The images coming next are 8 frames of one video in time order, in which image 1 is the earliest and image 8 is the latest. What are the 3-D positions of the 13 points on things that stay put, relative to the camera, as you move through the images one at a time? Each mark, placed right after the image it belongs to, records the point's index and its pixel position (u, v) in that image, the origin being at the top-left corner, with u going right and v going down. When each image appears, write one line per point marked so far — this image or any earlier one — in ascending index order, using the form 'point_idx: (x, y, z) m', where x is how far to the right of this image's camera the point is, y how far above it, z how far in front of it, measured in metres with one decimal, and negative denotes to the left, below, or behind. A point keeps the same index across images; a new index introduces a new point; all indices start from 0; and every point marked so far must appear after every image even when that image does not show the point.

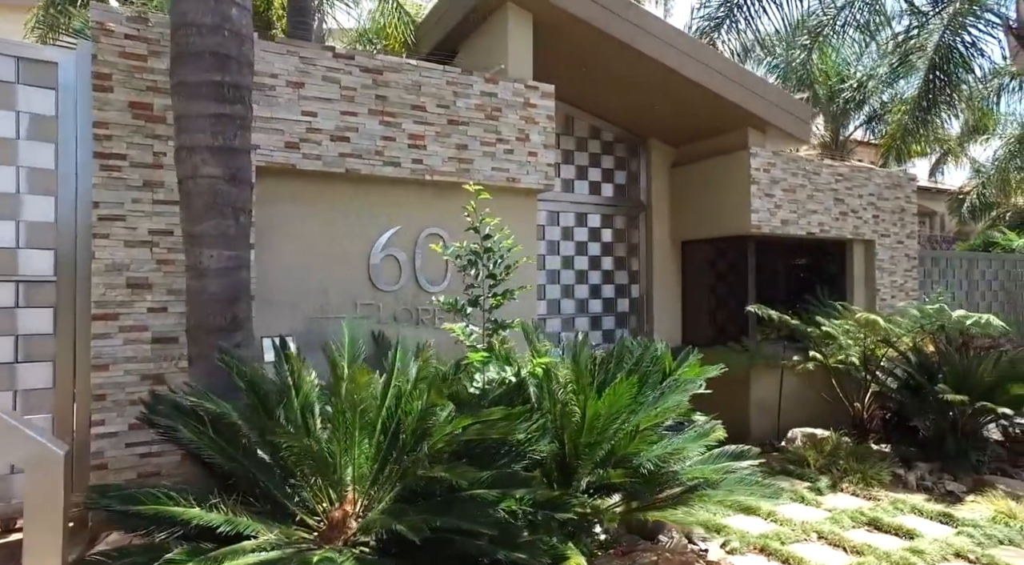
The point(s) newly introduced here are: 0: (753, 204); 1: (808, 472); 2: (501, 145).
0: (+3.0, +1.0, +8.1) m
1: (+3.1, -2.0, +6.7) m
2: (-0.1, +1.3, +6.3) m
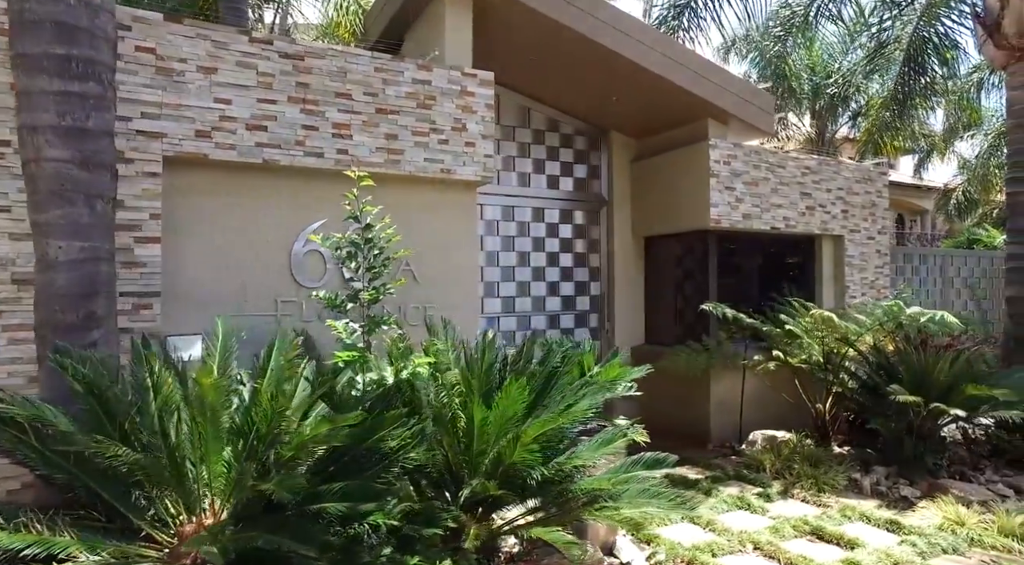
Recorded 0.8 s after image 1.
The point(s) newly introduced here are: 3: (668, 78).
0: (+2.4, +1.0, +7.9) m
1: (+2.5, -1.9, +6.4) m
2: (-0.7, +1.4, +6.1) m
3: (+1.8, +2.4, +7.7) m
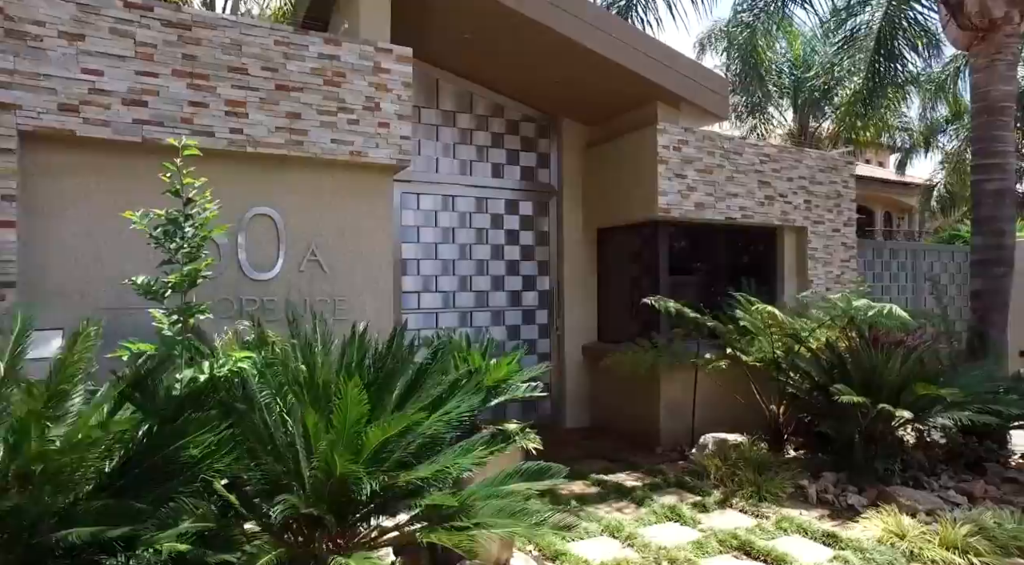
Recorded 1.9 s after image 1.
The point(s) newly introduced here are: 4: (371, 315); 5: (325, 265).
0: (+1.7, +1.1, +7.4) m
1: (+1.7, -1.9, +6.0) m
2: (-1.4, +1.4, +5.6) m
3: (+1.1, +2.5, +7.2) m
4: (-1.3, -0.3, +5.9) m
5: (-1.6, +0.2, +5.7) m
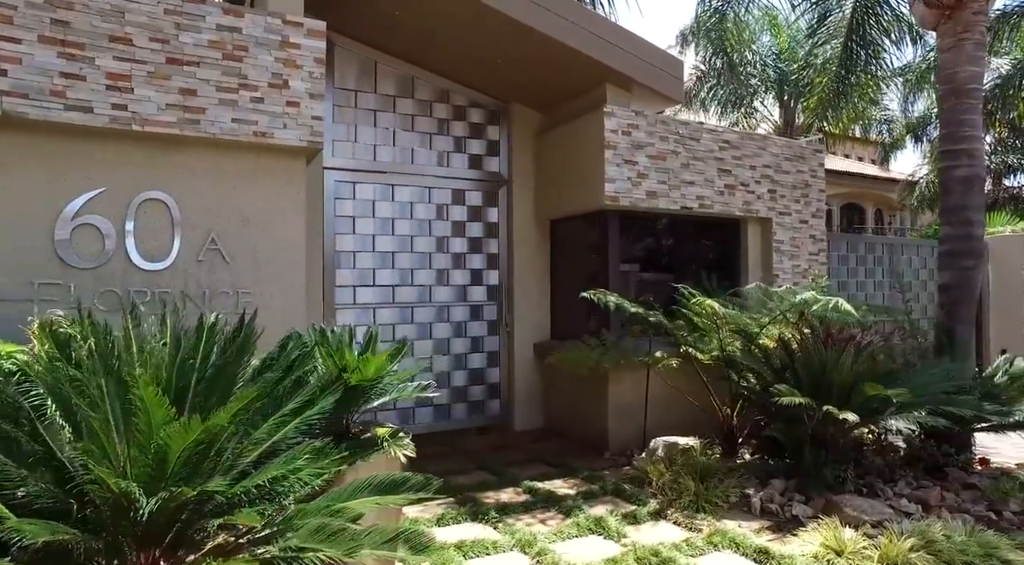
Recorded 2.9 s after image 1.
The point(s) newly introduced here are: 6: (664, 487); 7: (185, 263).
0: (+1.0, +1.2, +7.0) m
1: (+1.1, -1.8, +5.5) m
2: (-2.1, +1.5, +5.1) m
3: (+0.4, +2.5, +6.8) m
4: (-1.9, -0.2, +5.4) m
5: (-2.3, +0.2, +5.2) m
6: (+1.3, -1.7, +5.5) m
7: (-2.5, +0.2, +5.1) m
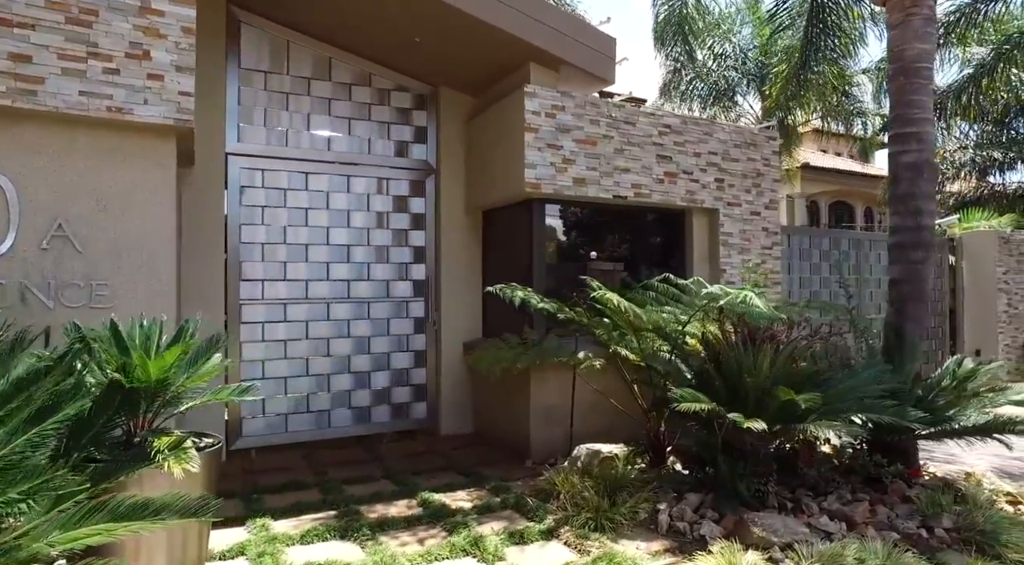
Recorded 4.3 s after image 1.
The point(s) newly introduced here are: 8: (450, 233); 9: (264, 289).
0: (+0.2, +1.2, +6.4) m
1: (+0.2, -1.7, +5.0) m
2: (-2.9, +1.6, +4.6) m
3: (-0.4, +2.6, +6.3) m
4: (-2.8, -0.2, +4.9) m
5: (-3.1, +0.3, +4.7) m
6: (+0.4, -1.7, +5.0) m
7: (-3.4, +0.2, +4.6) m
8: (-0.7, +0.6, +7.8) m
9: (-2.6, -0.1, +7.0) m
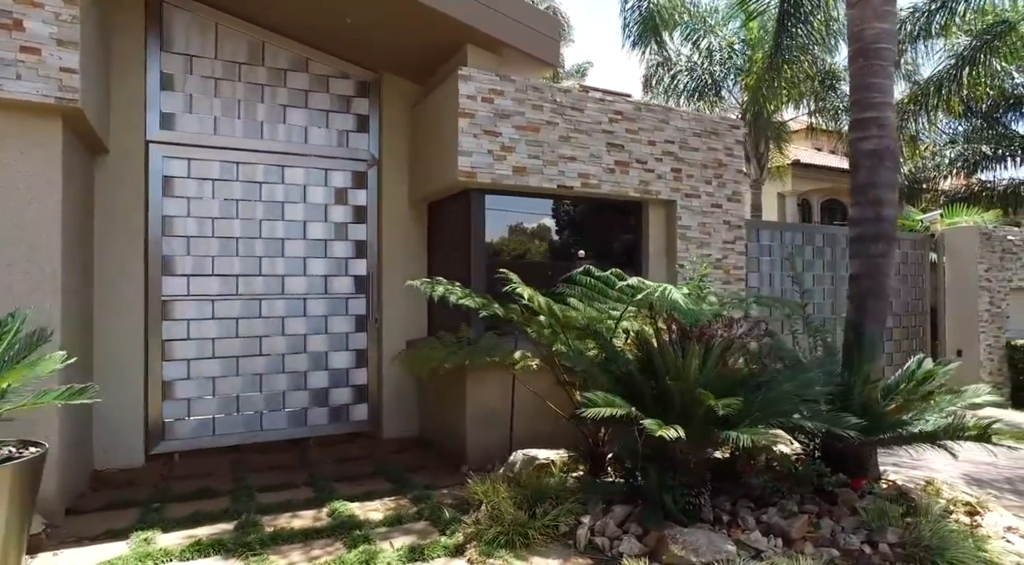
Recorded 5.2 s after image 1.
0: (-0.4, +1.3, +6.1) m
1: (-0.4, -1.7, +4.6) m
2: (-3.6, +1.6, +4.3) m
3: (-1.0, +2.6, +5.9) m
4: (-3.4, -0.1, +4.5) m
5: (-3.8, +0.3, +4.3) m
6: (-0.2, -1.6, +4.6) m
7: (-4.0, +0.3, +4.2) m
8: (-1.3, +0.6, +7.4) m
9: (-3.3, 0.0, +6.6) m
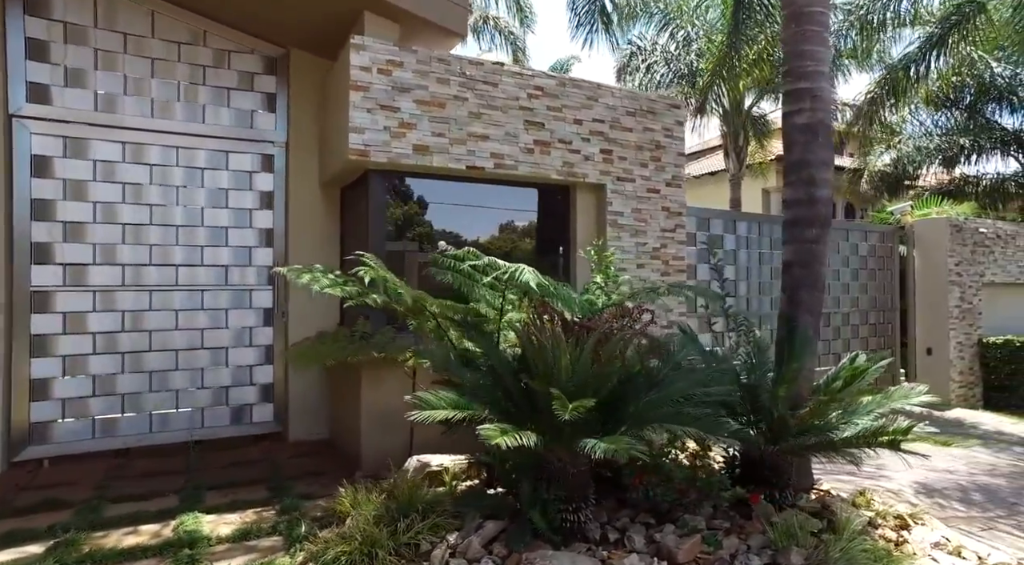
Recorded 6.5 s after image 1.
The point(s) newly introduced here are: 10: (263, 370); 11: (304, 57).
0: (-1.3, +1.4, +5.5) m
1: (-1.3, -1.6, +4.1) m
2: (-4.4, +1.7, +3.7) m
3: (-1.9, +2.7, +5.4) m
4: (-4.3, 0.0, +4.0) m
5: (-4.6, +0.4, +3.8) m
6: (-1.1, -1.5, +4.0) m
7: (-4.9, +0.4, +3.6) m
8: (-2.2, +0.7, +6.9) m
9: (-4.1, +0.1, +6.1) m
10: (-2.6, -0.9, +6.9) m
11: (-2.2, +2.4, +7.0) m
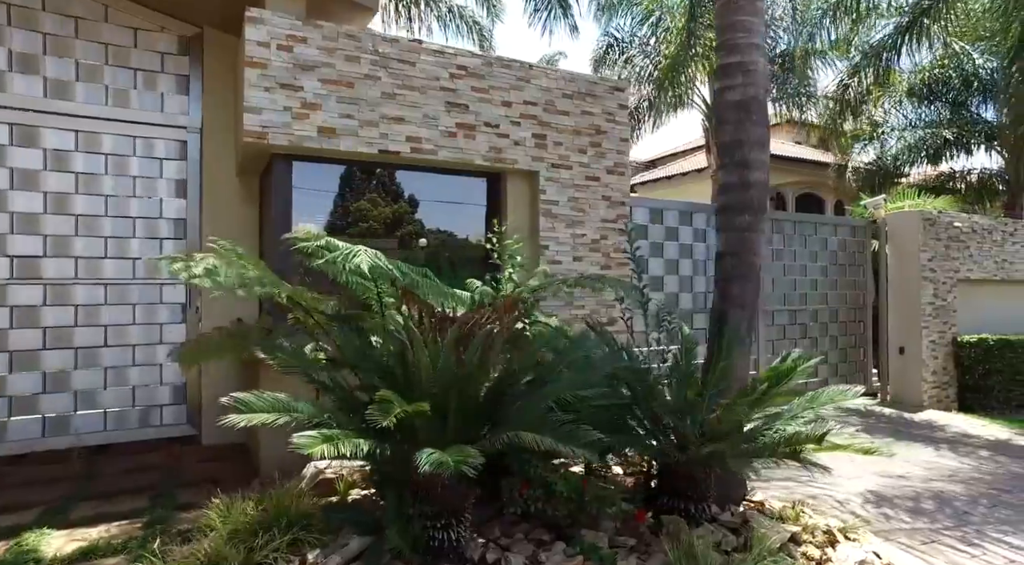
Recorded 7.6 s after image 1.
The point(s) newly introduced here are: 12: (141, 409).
0: (-2.0, +1.5, +5.1) m
1: (-2.0, -1.5, +3.7) m
2: (-5.1, +1.8, +3.3) m
3: (-2.6, +2.8, +4.9) m
4: (-5.0, +0.1, +3.6) m
5: (-5.3, +0.5, +3.4) m
6: (-1.8, -1.5, +3.6) m
7: (-5.6, +0.4, +3.2) m
8: (-2.9, +0.8, +6.4) m
9: (-4.8, +0.1, +5.6) m
10: (-3.3, -0.9, +6.4) m
11: (-2.9, +2.5, +6.6) m
12: (-3.6, -1.2, +6.3) m
